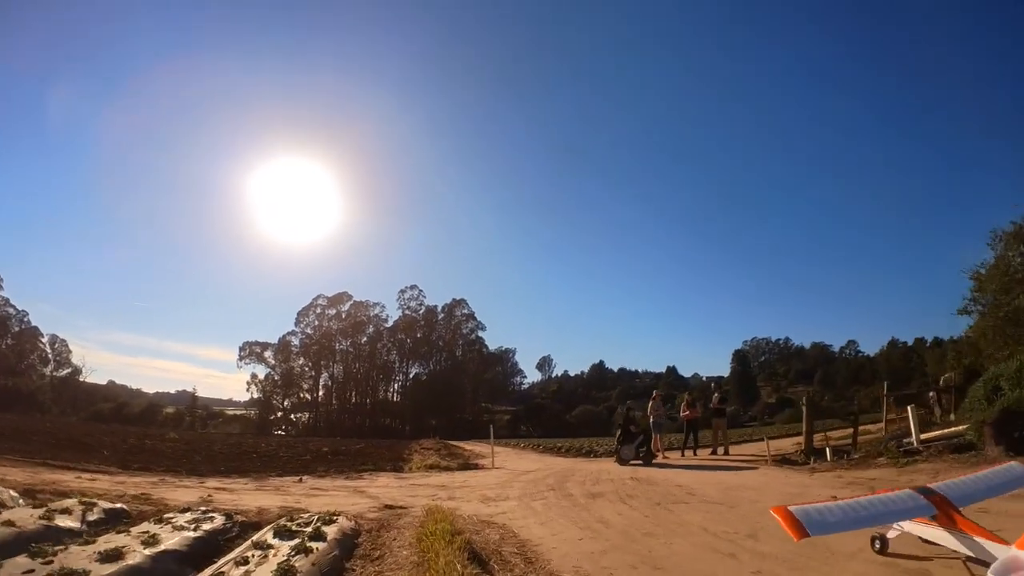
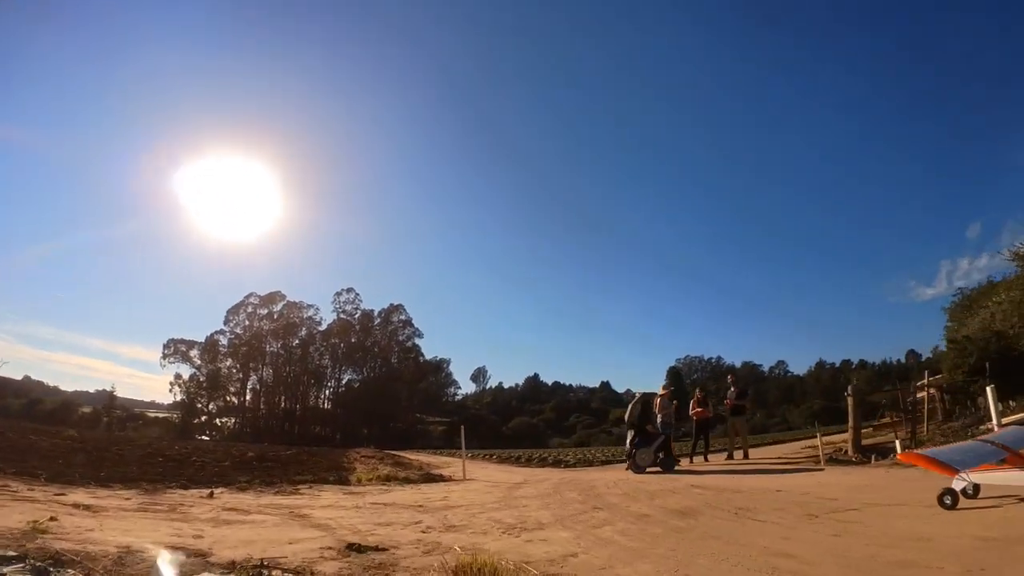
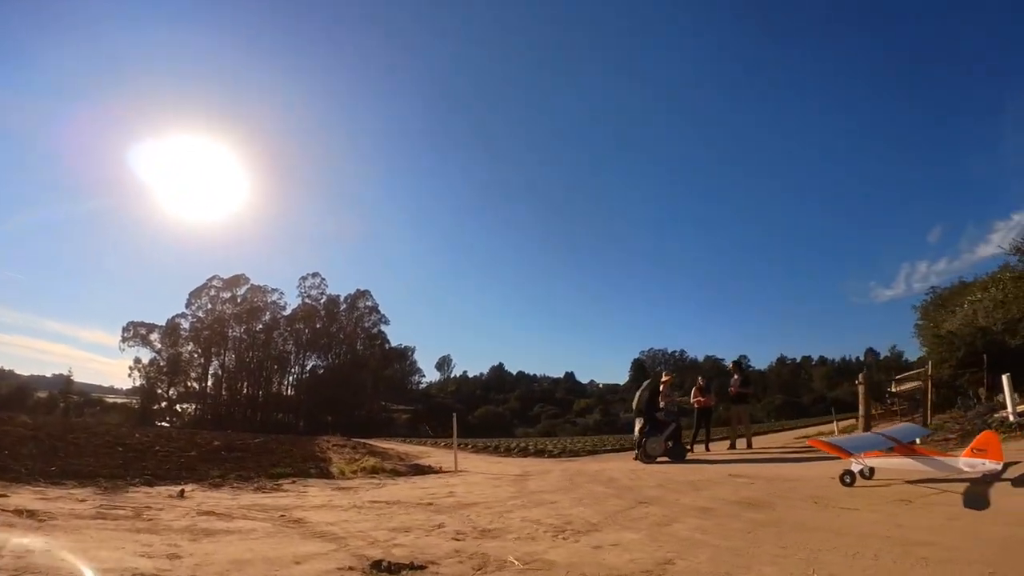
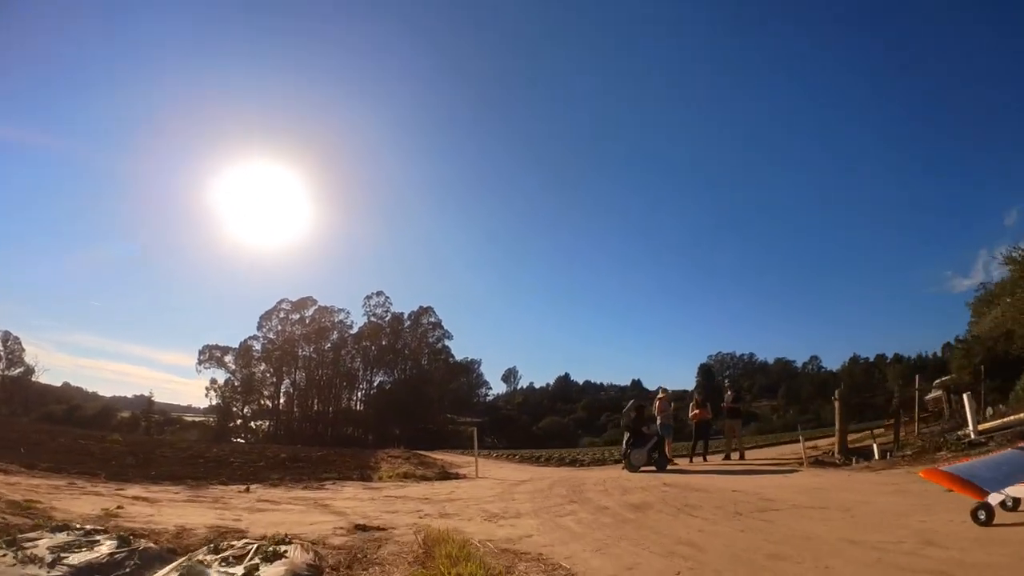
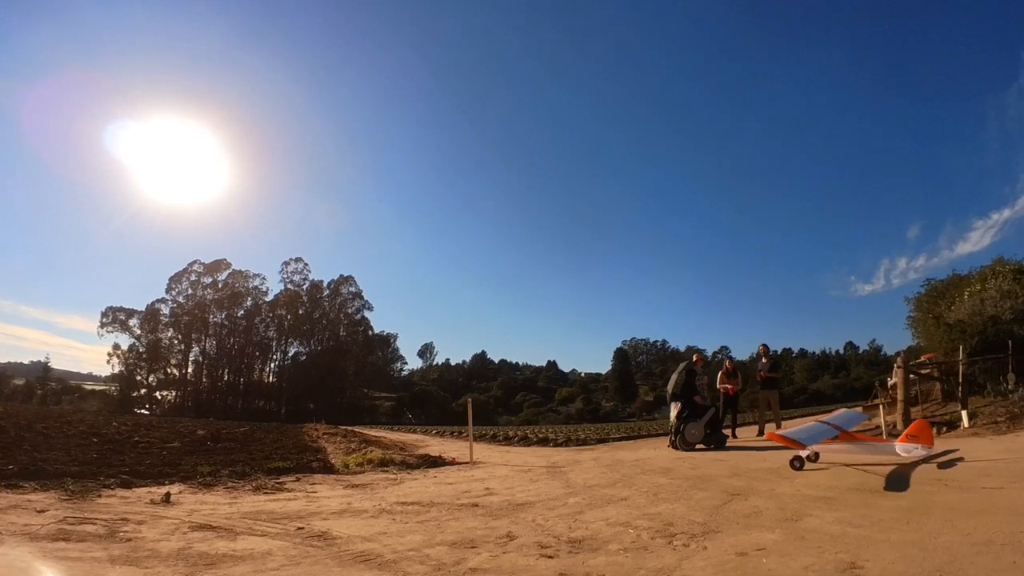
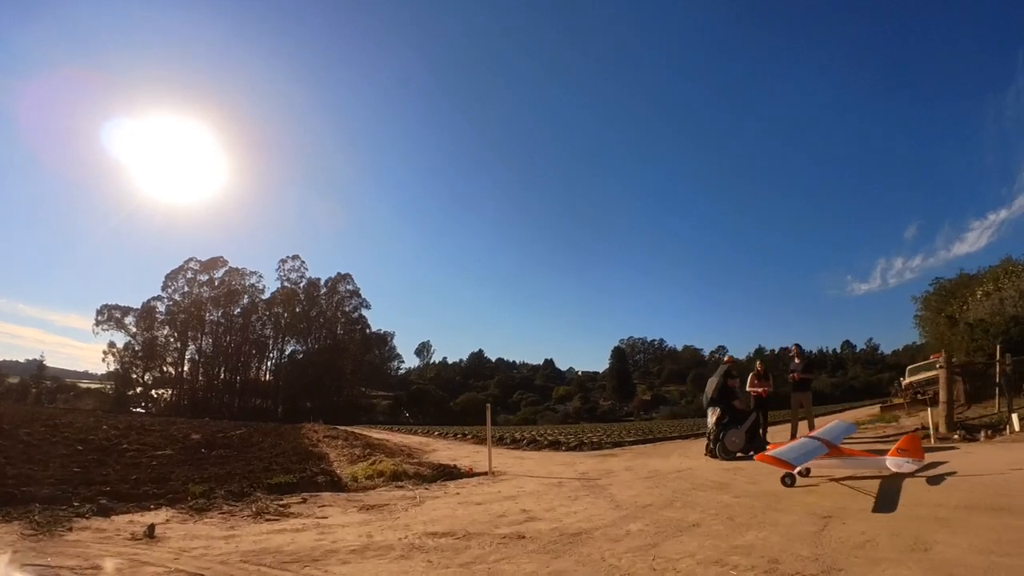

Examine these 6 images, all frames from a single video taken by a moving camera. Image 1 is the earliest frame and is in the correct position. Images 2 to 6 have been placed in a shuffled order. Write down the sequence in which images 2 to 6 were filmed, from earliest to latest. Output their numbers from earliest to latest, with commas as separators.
4, 2, 3, 5, 6
